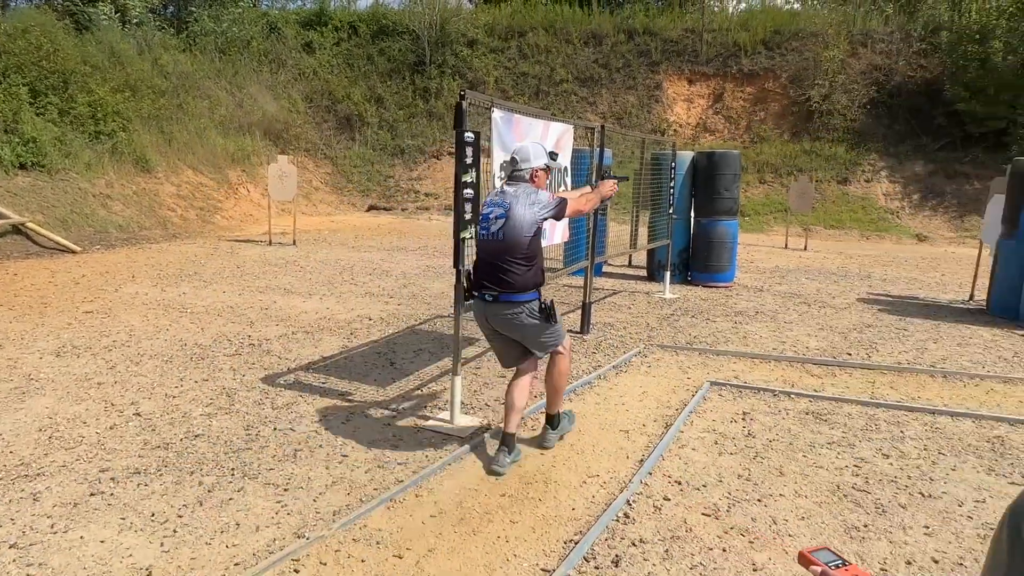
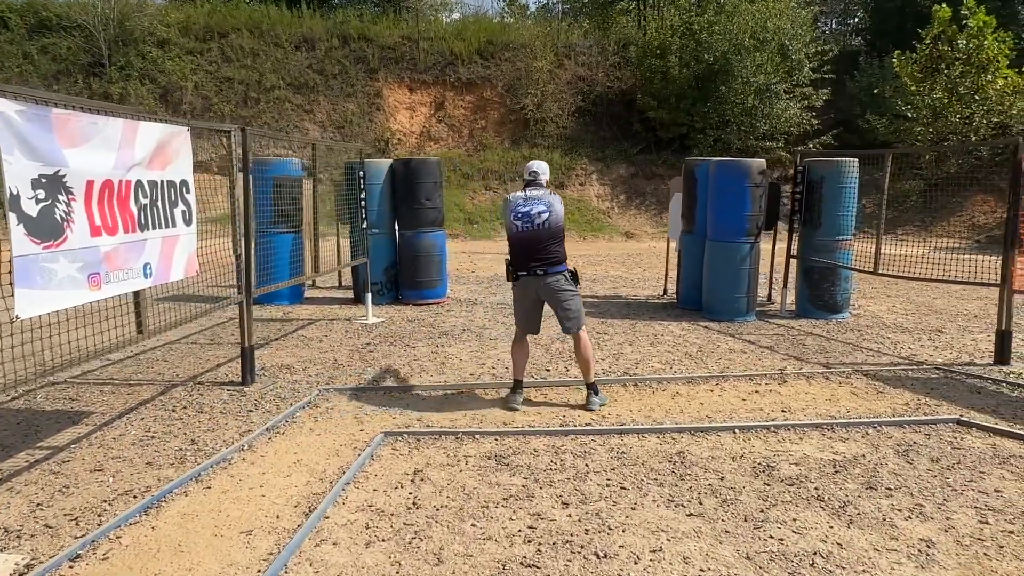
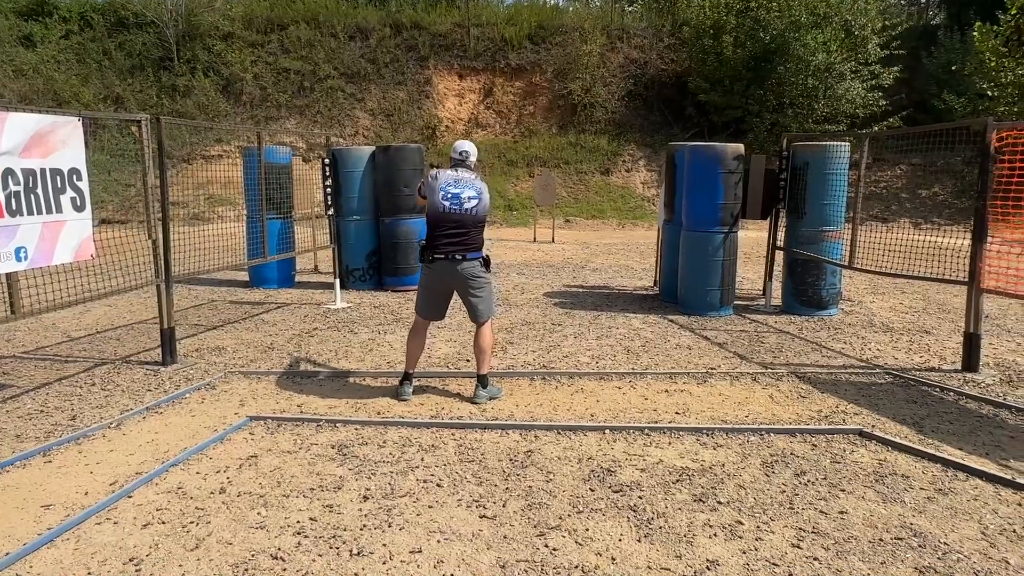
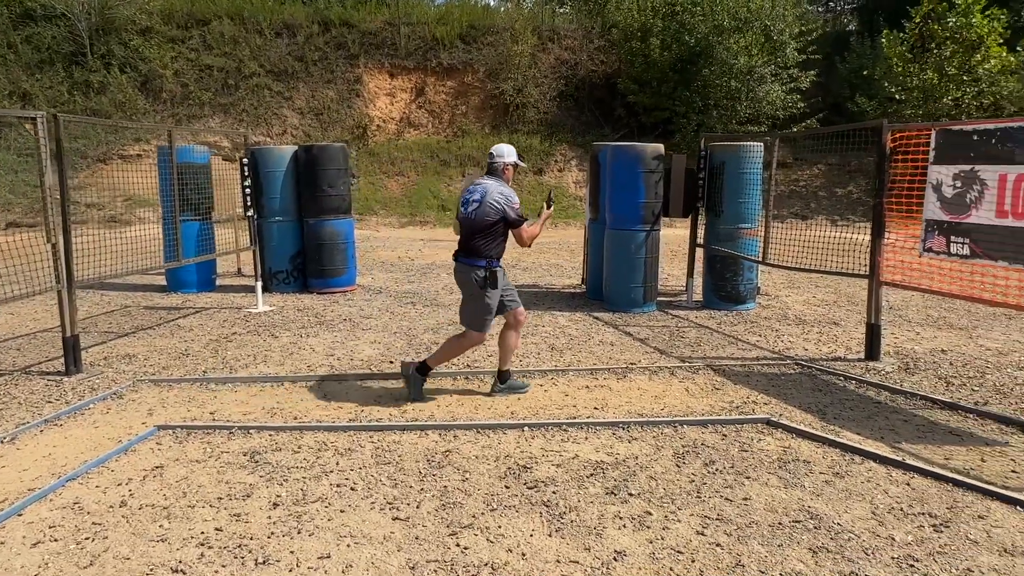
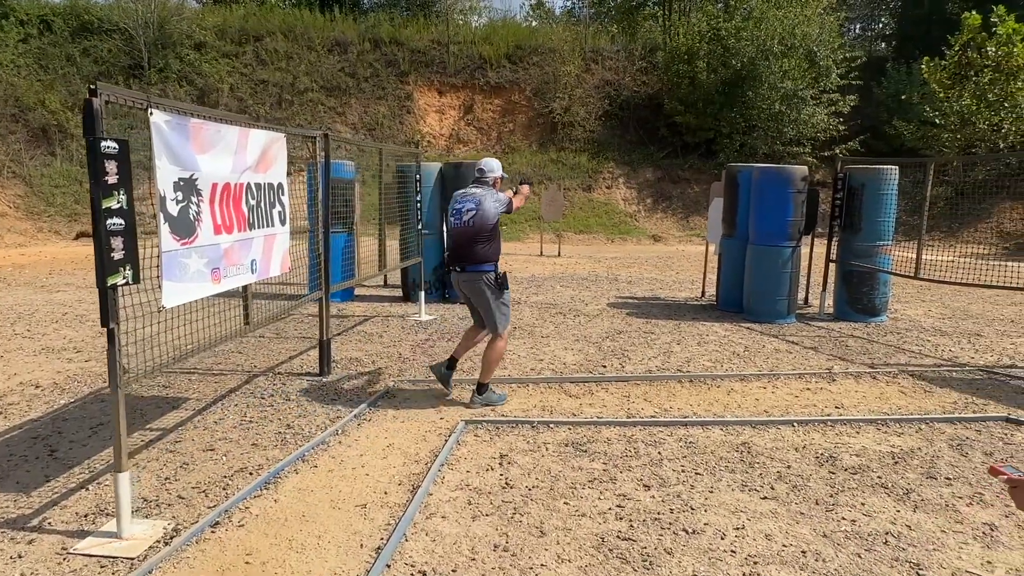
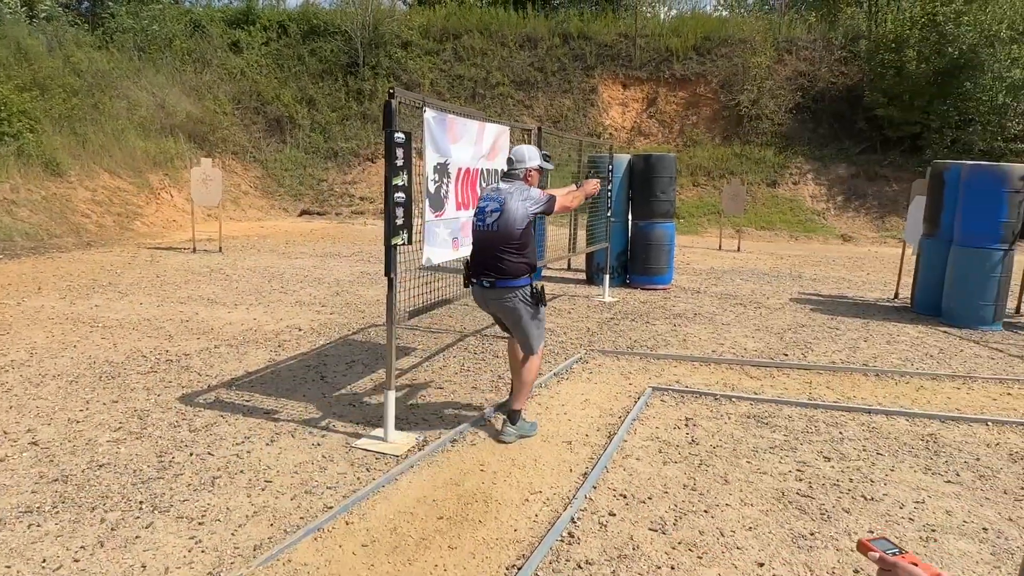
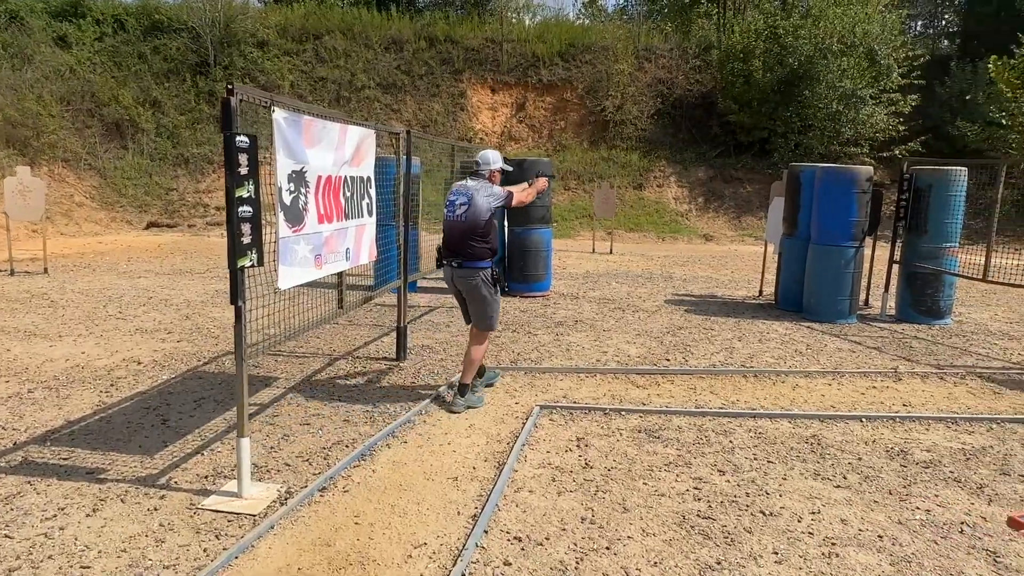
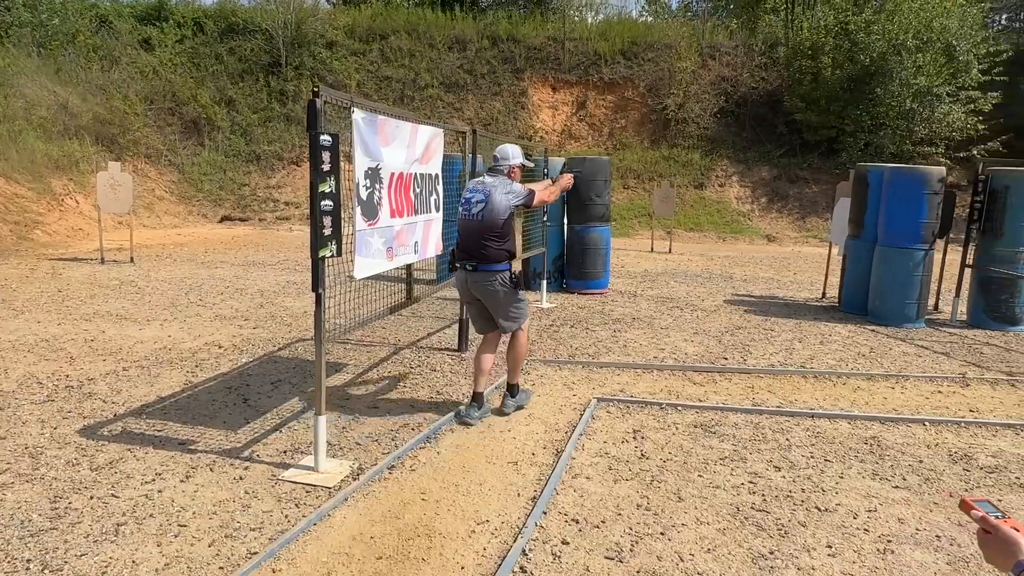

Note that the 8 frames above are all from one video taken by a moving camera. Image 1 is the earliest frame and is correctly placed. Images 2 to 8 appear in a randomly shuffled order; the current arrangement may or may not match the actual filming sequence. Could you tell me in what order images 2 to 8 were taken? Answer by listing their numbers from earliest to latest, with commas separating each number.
6, 8, 7, 5, 2, 3, 4
